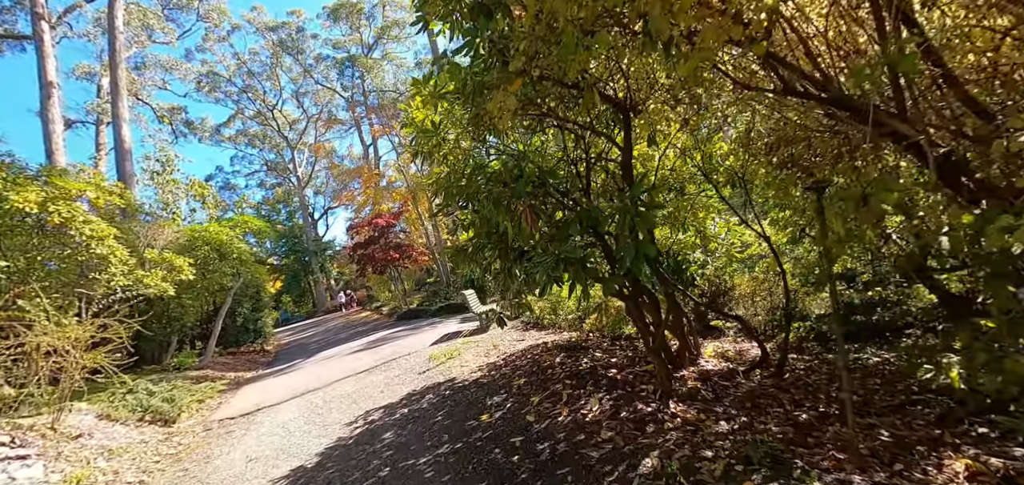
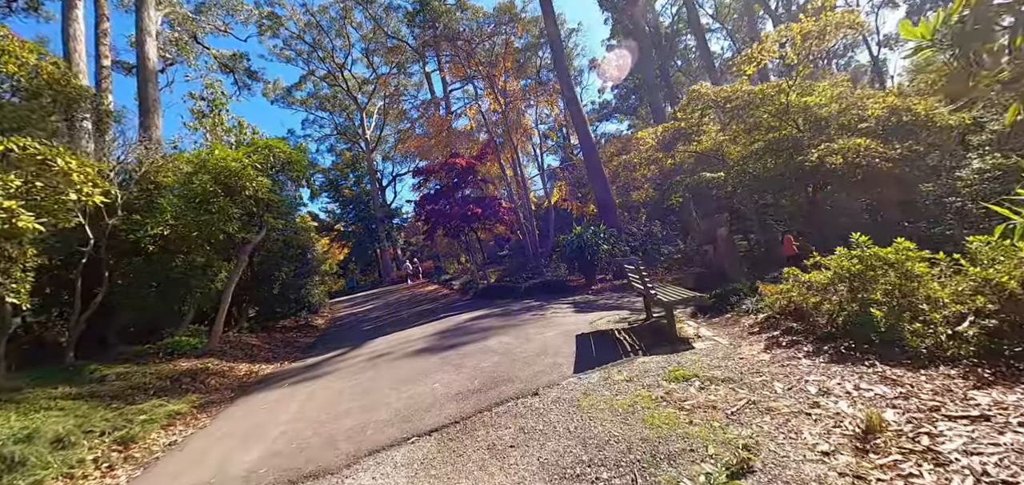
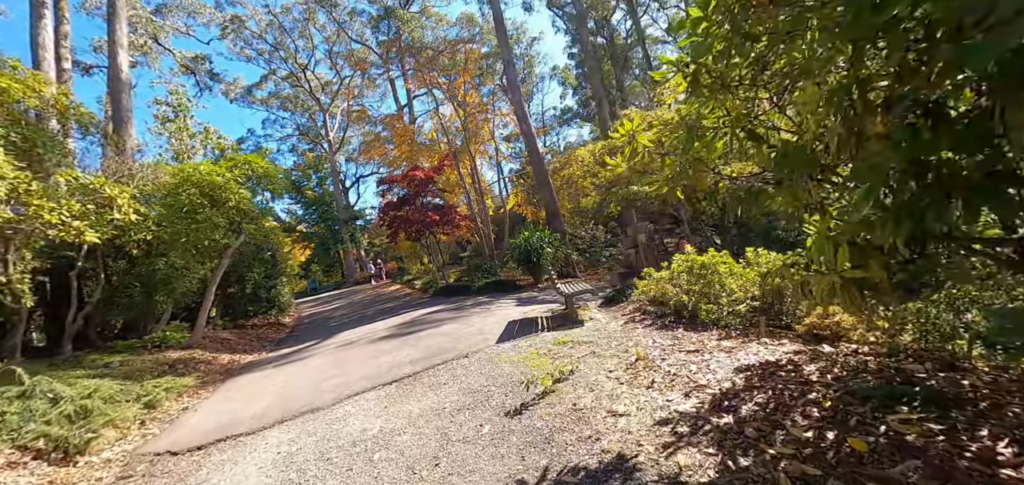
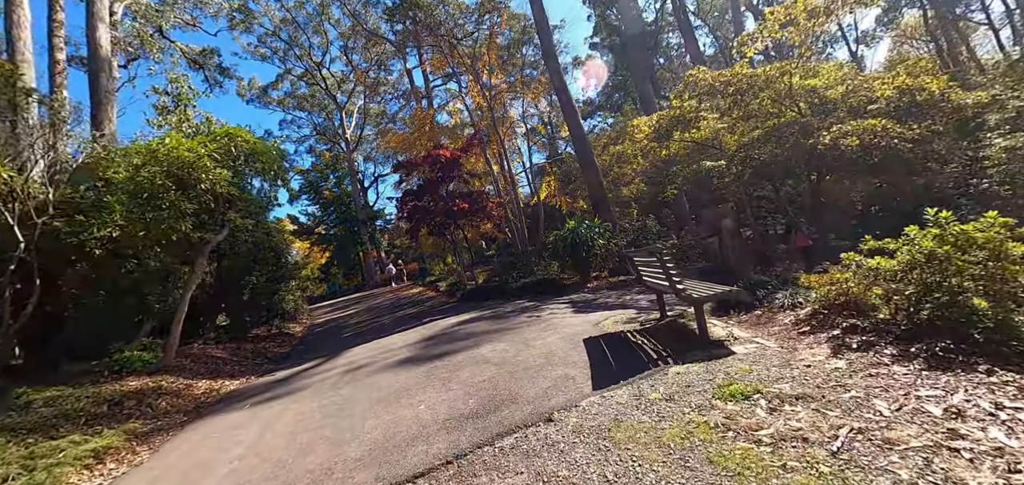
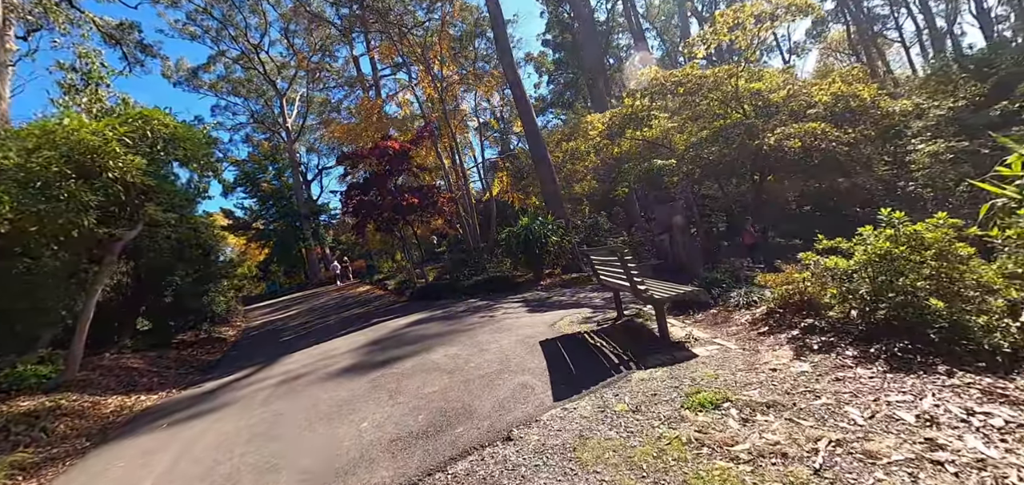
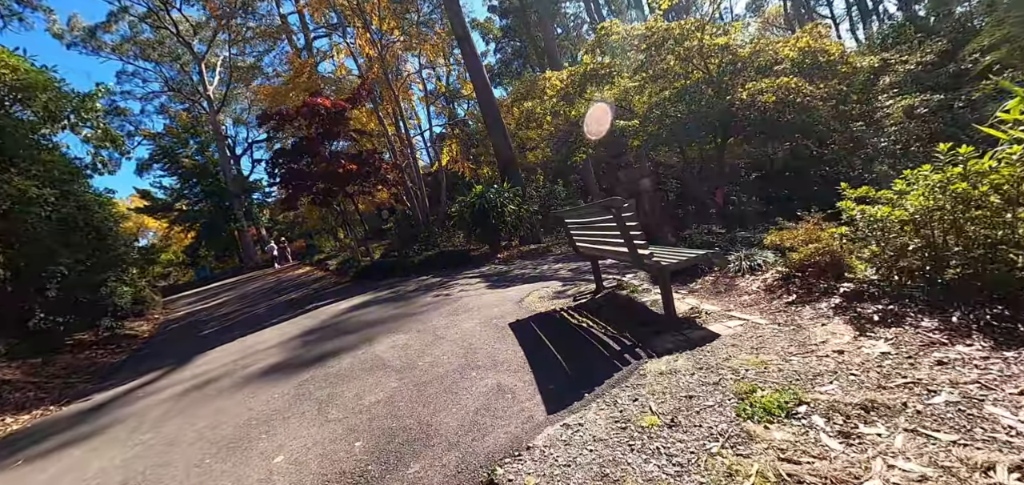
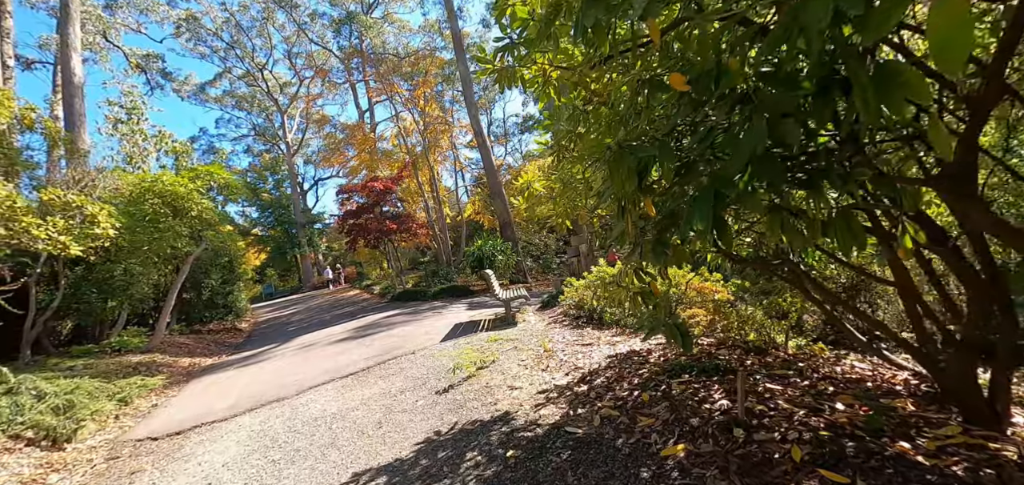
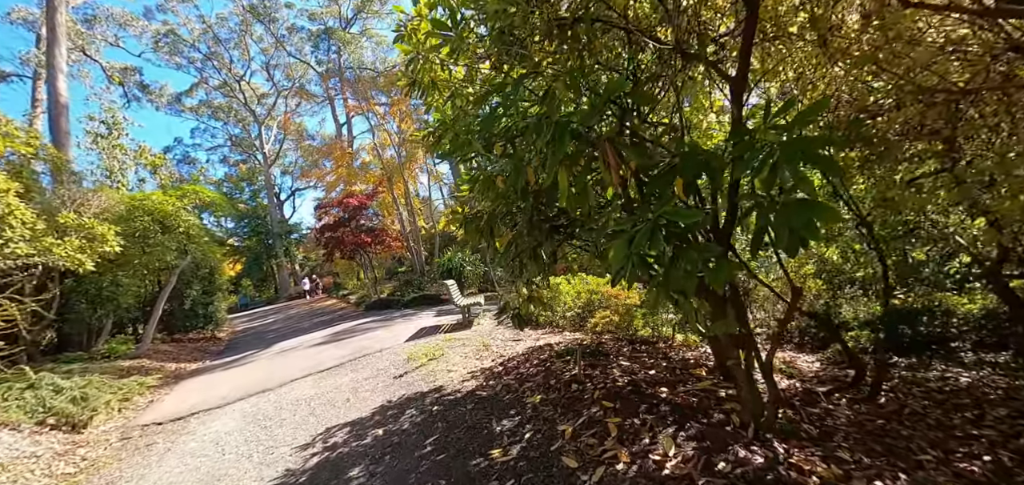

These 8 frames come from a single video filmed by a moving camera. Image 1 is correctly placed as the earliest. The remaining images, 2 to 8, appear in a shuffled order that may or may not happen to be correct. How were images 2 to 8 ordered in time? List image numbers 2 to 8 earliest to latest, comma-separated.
8, 7, 3, 2, 4, 5, 6
